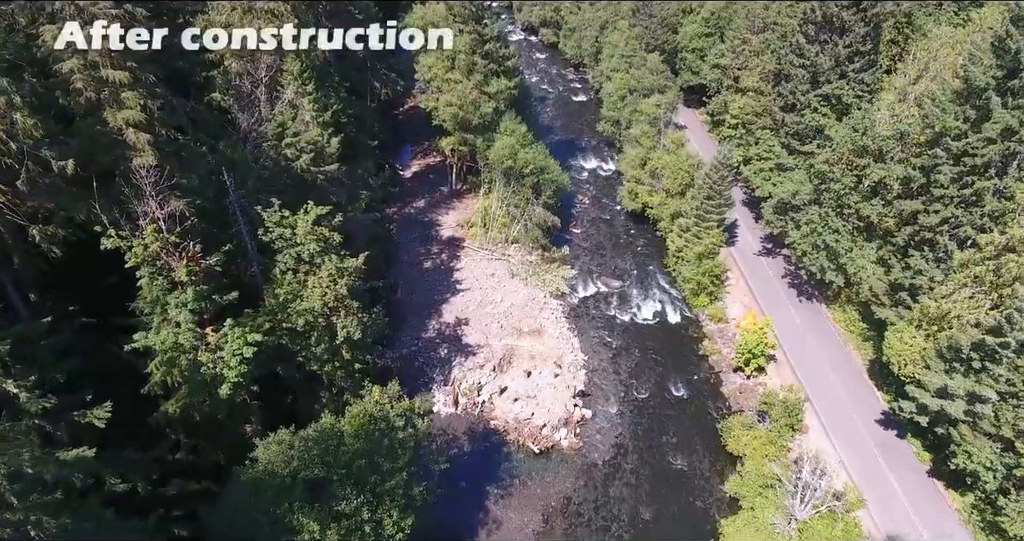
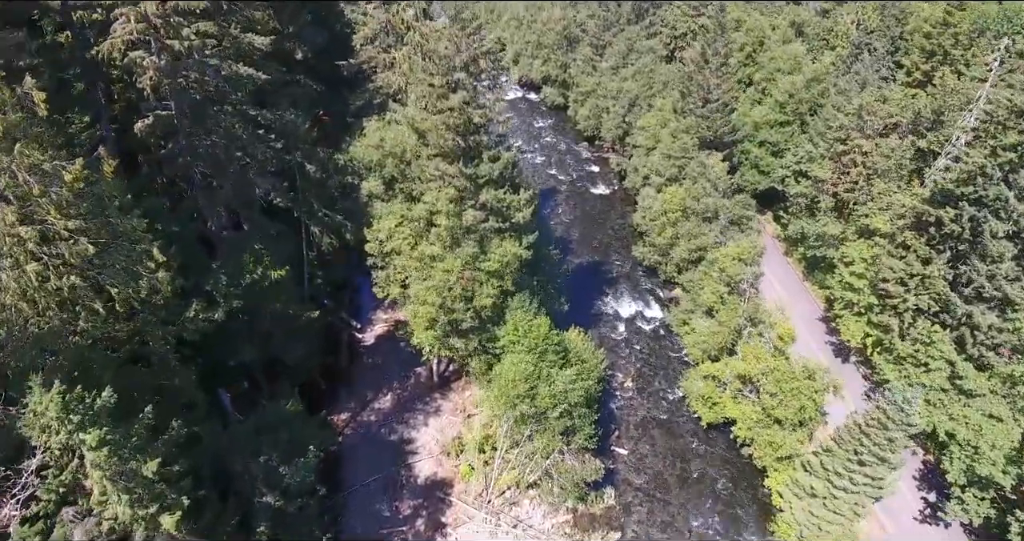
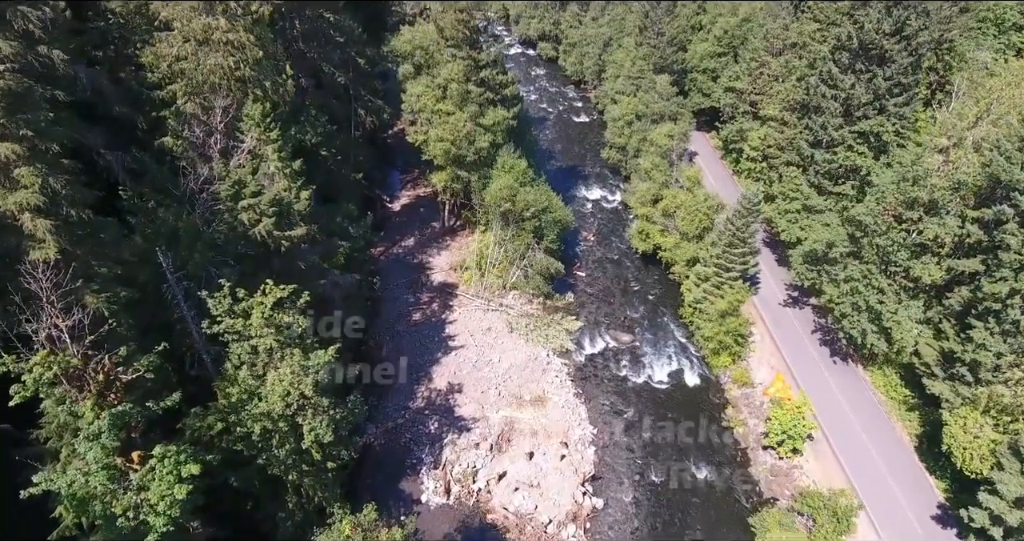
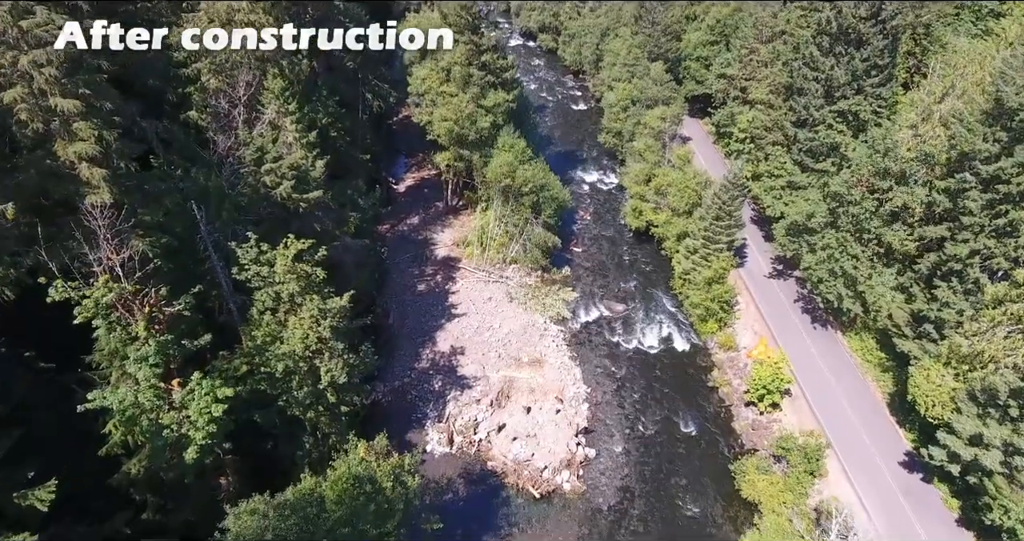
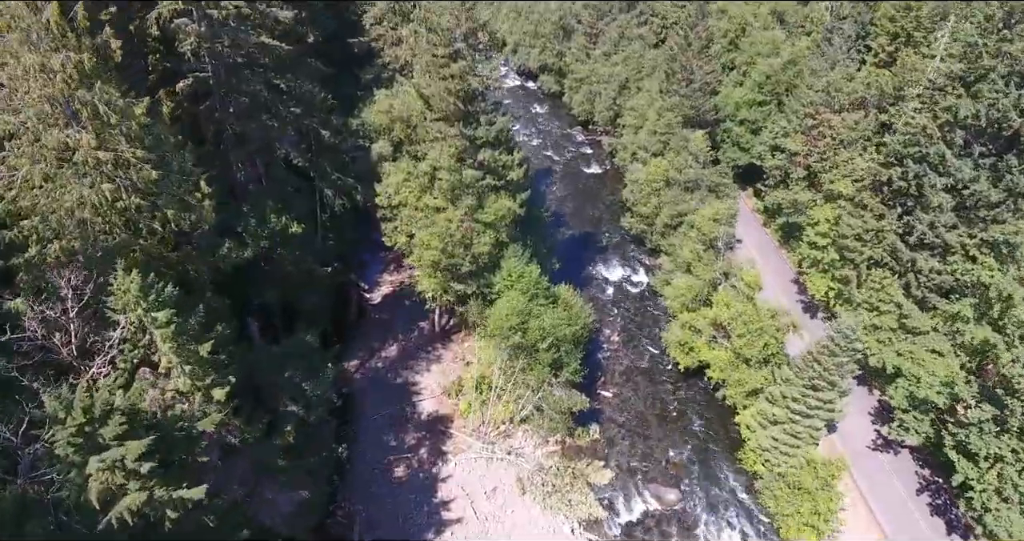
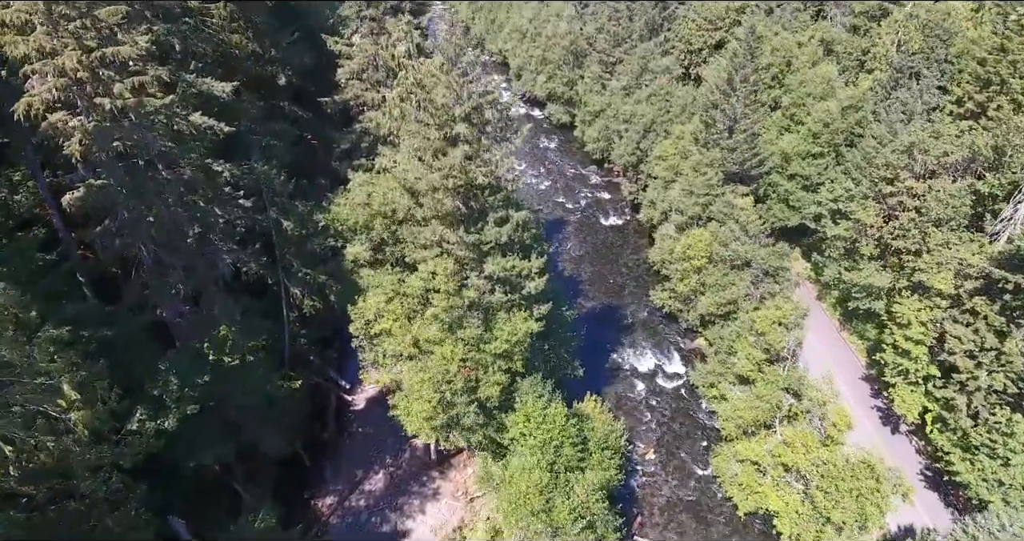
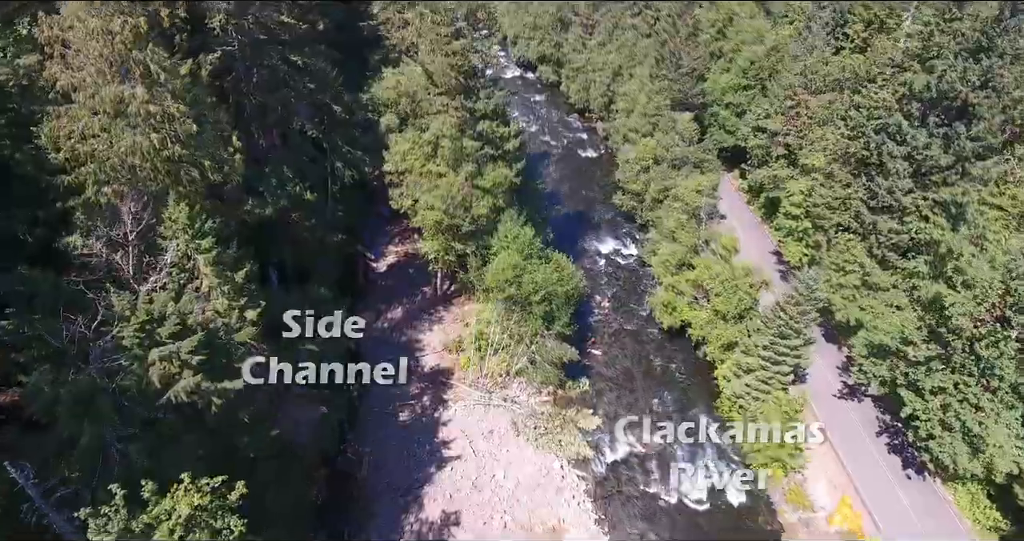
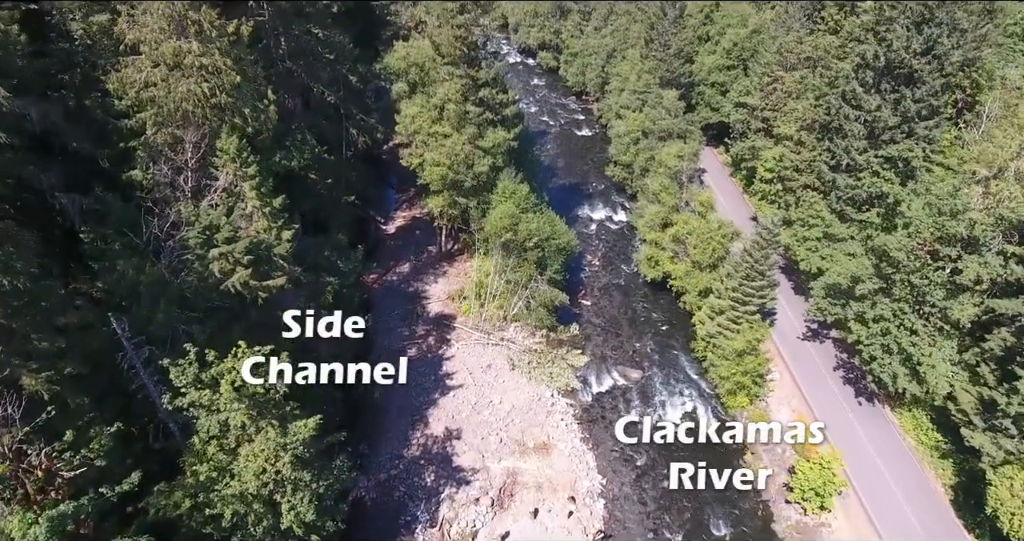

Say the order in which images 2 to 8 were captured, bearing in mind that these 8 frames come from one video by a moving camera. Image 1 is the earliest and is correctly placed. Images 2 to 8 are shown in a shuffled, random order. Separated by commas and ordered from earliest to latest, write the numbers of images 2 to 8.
4, 3, 8, 7, 5, 2, 6
